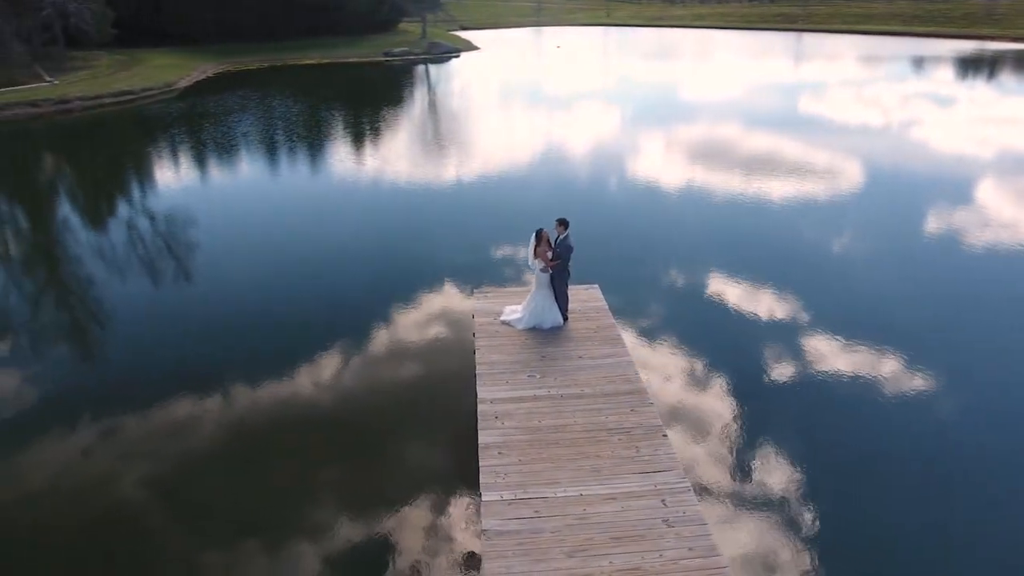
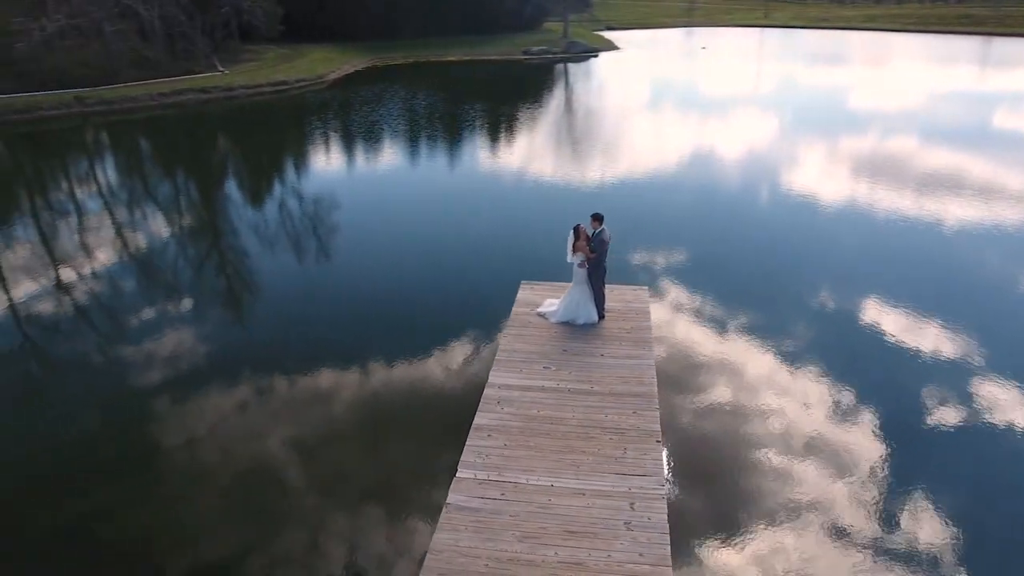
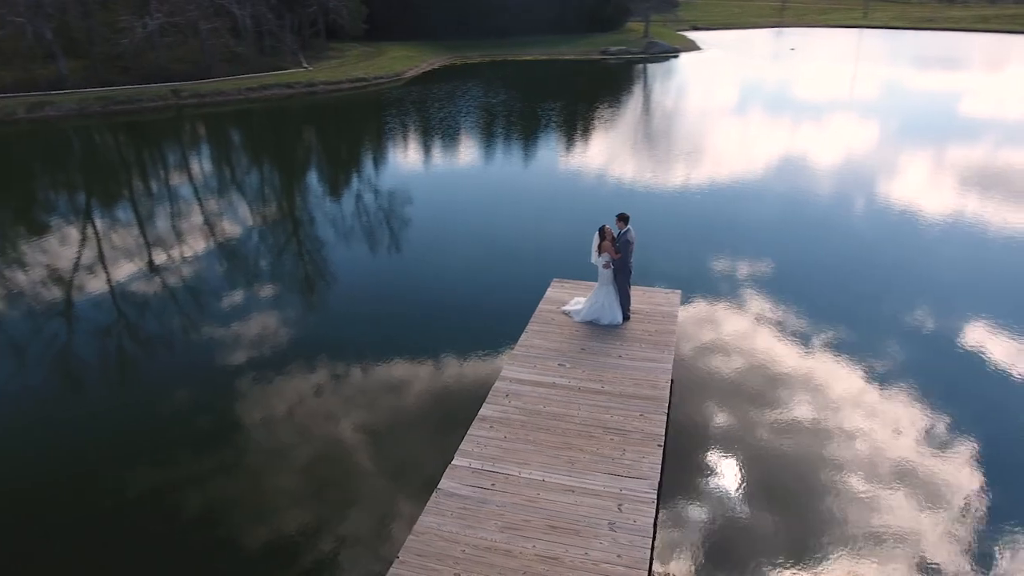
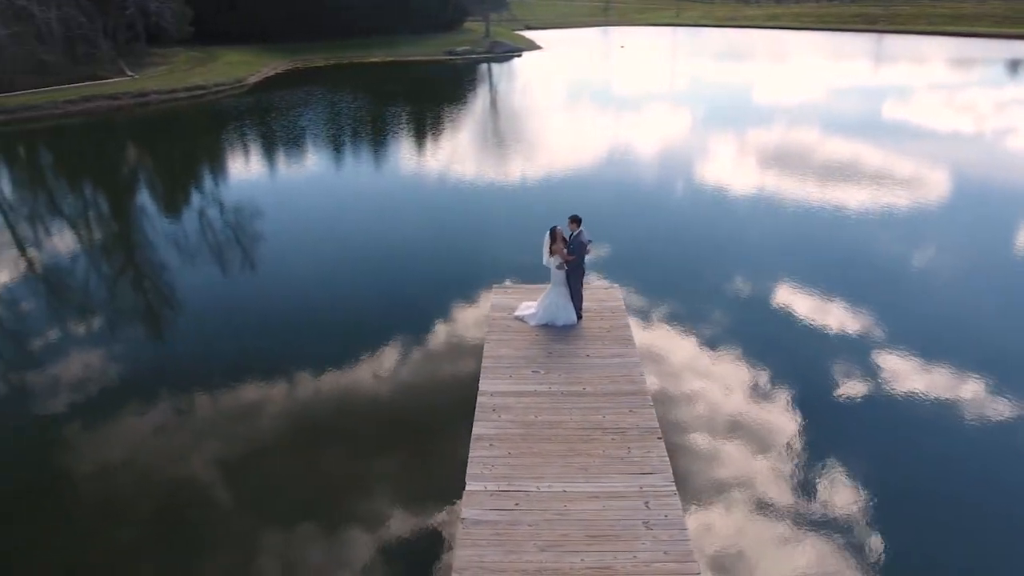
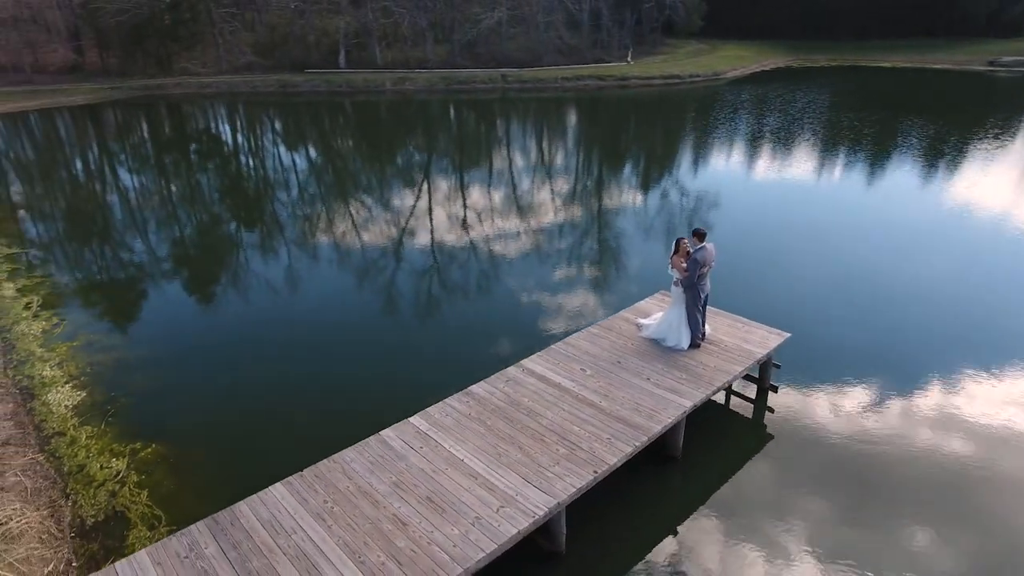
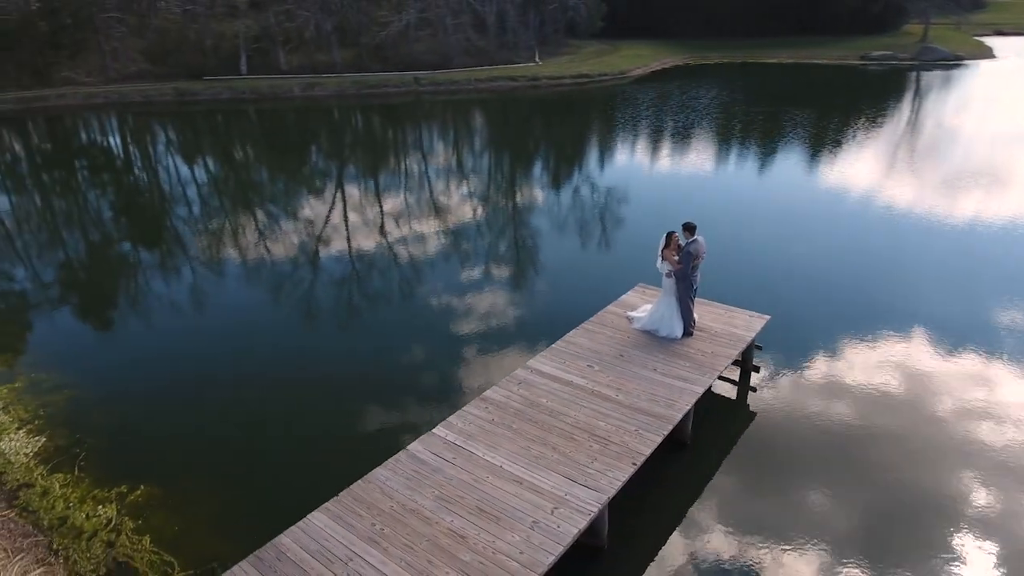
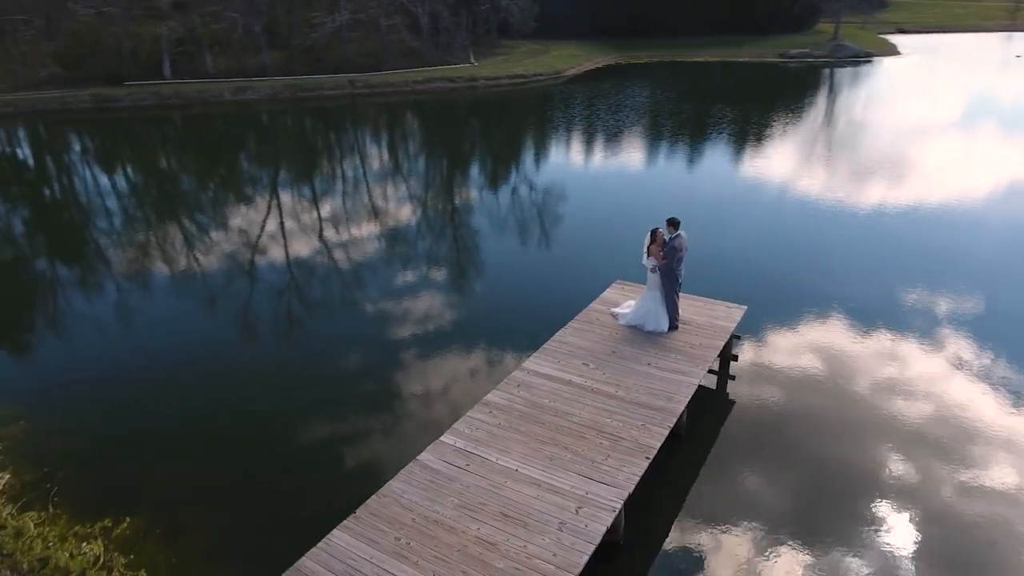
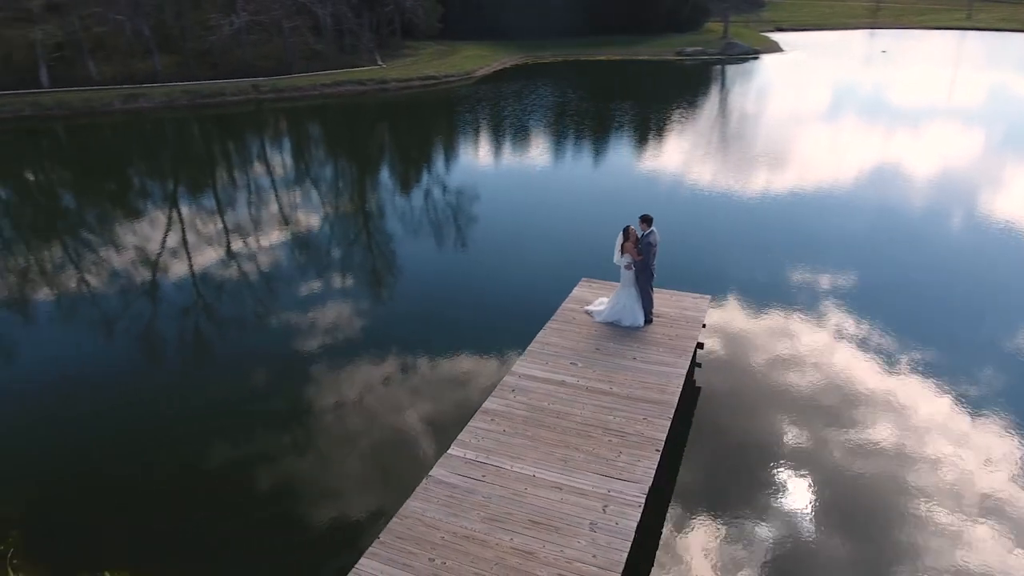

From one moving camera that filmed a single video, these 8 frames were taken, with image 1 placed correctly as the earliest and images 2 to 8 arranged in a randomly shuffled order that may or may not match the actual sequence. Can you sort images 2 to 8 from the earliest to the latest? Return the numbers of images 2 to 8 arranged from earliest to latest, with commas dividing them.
4, 2, 3, 8, 7, 6, 5
